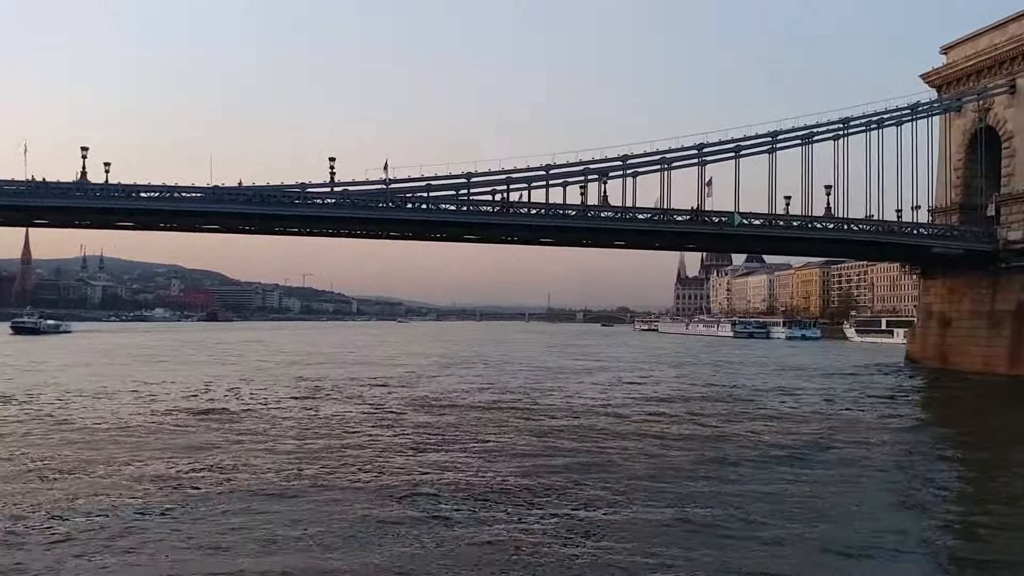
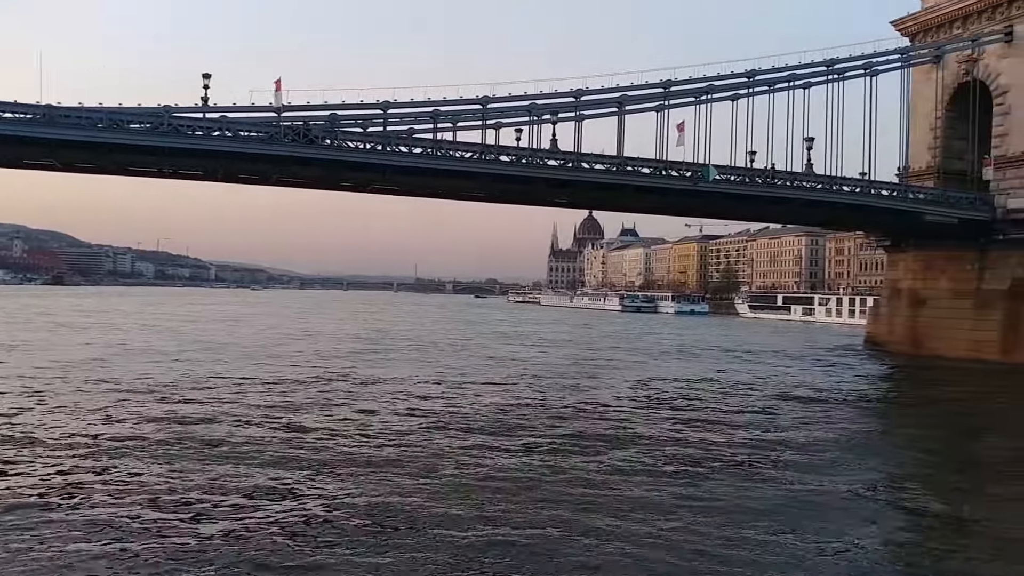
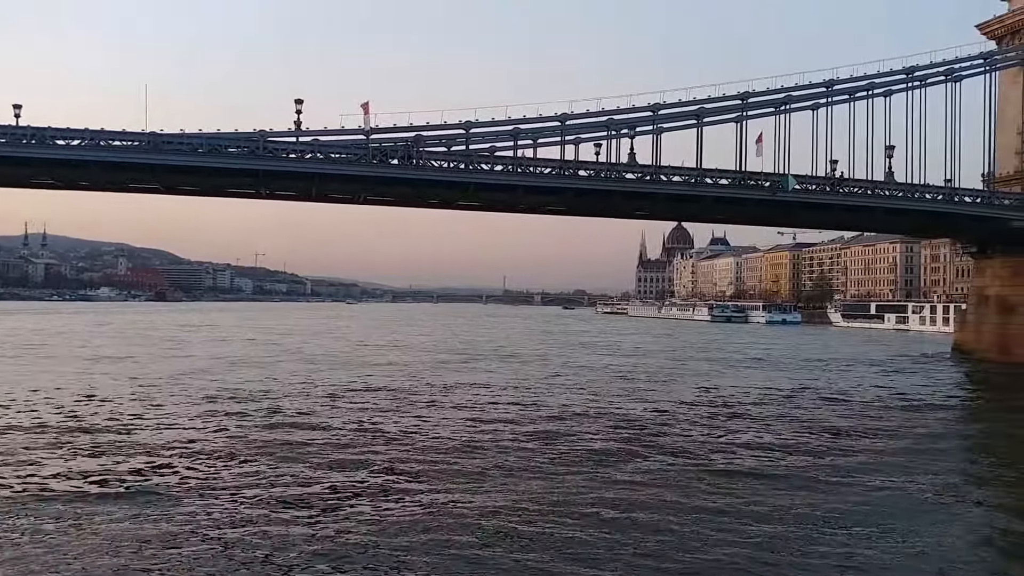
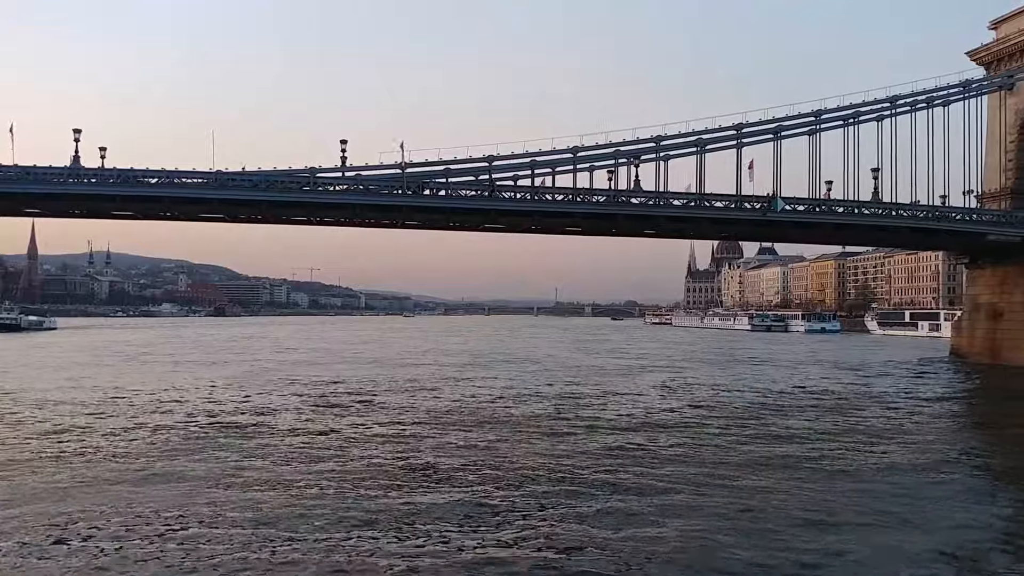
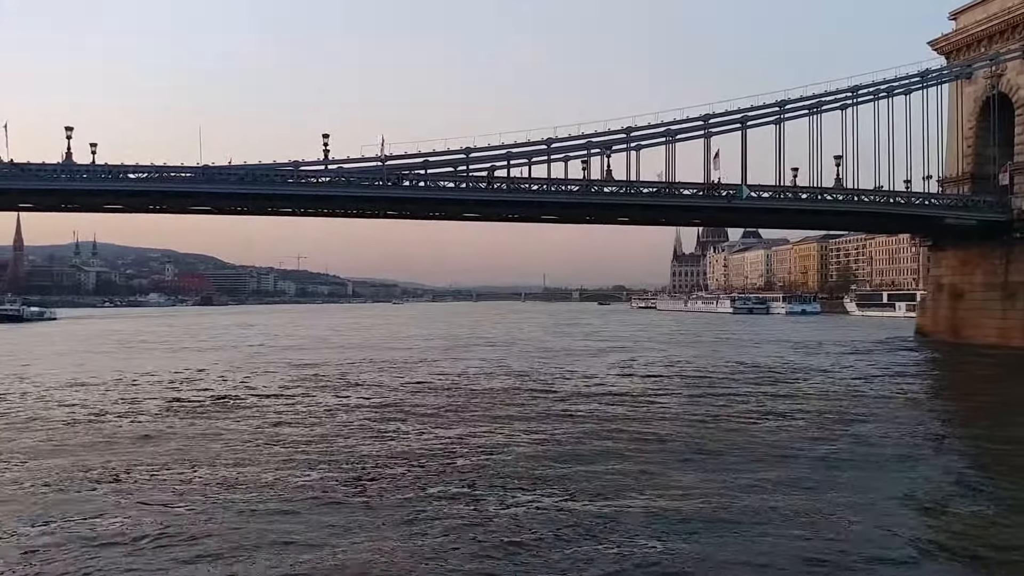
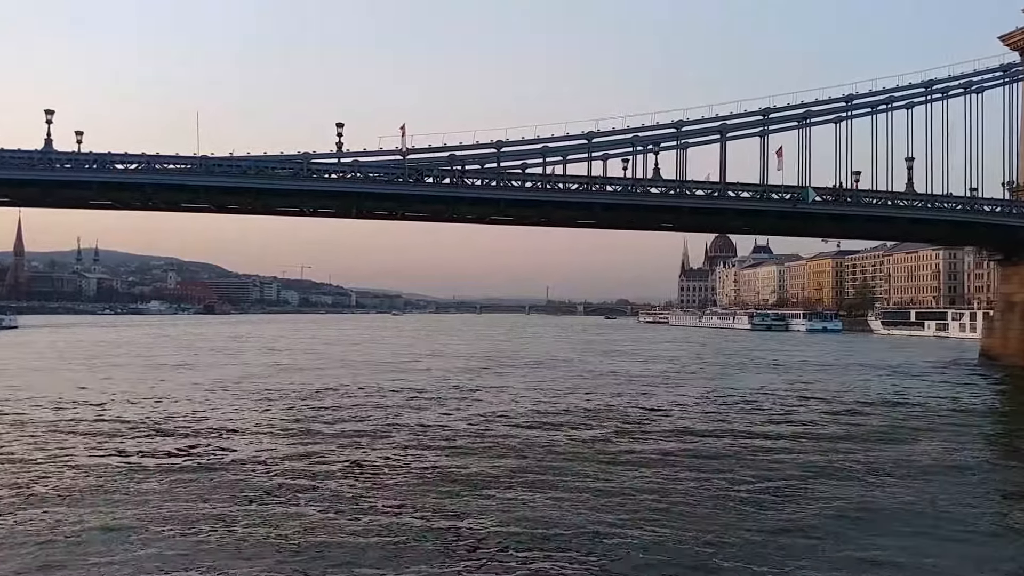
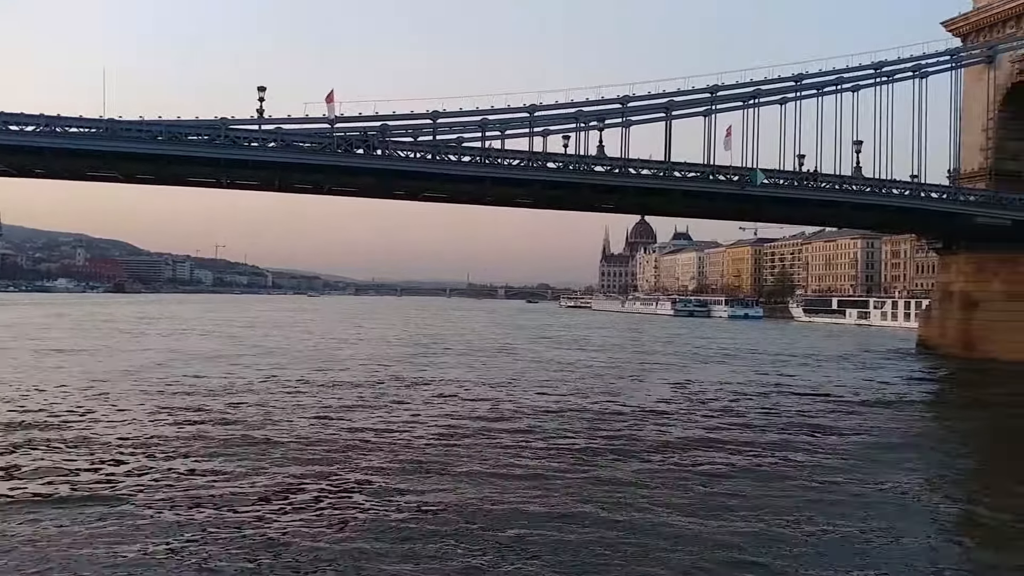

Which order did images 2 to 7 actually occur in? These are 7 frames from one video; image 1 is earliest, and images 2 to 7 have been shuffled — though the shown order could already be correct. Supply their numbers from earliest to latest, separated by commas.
5, 4, 6, 3, 7, 2
